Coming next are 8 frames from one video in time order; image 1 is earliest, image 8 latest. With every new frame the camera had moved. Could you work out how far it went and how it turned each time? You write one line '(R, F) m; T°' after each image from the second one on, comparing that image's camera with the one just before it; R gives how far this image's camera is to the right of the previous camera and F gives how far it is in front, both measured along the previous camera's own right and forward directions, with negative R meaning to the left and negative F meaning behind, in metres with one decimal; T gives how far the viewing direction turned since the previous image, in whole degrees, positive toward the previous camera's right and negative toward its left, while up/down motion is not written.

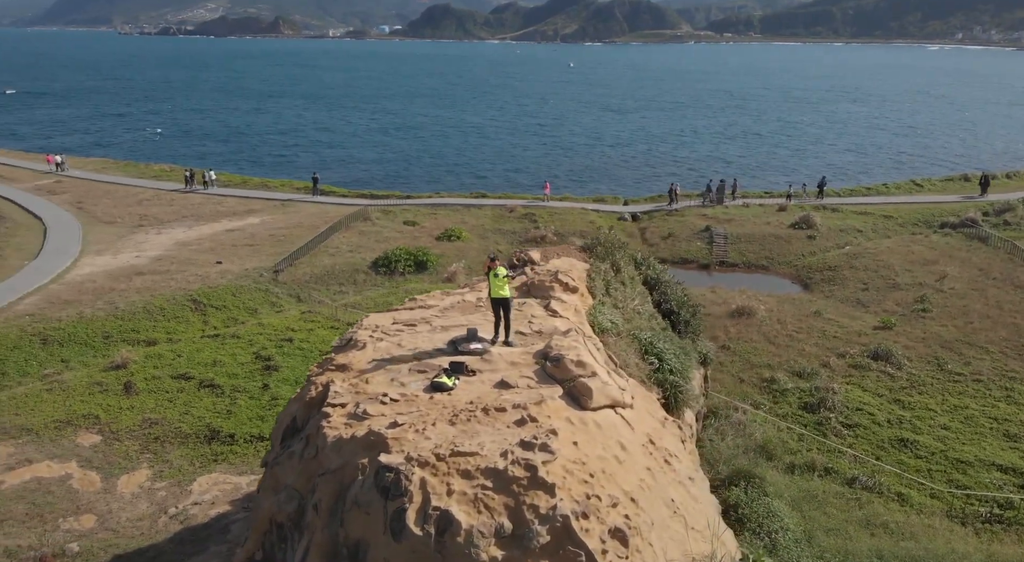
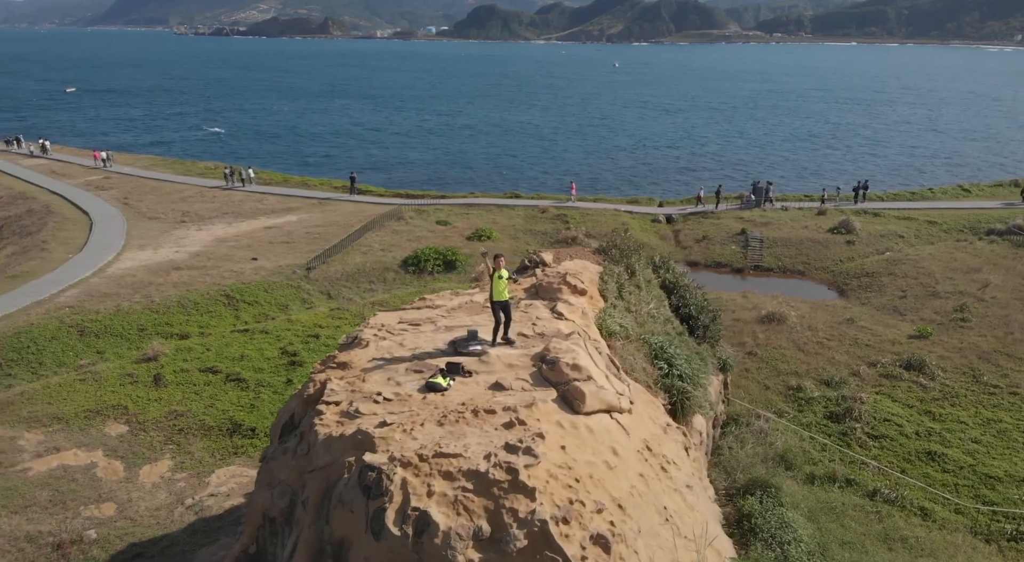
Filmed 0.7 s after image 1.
(+0.8, 0.0) m; -3°
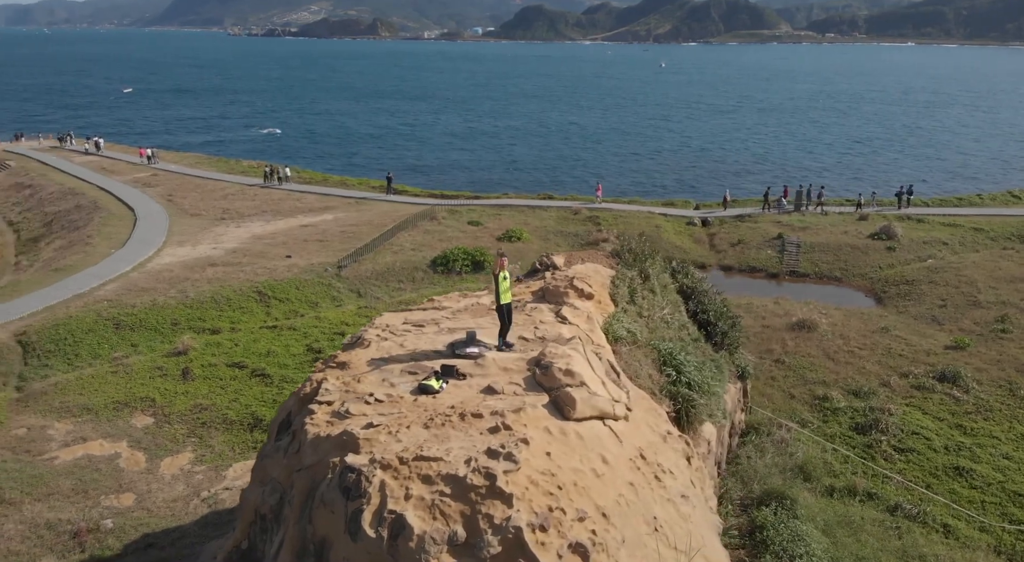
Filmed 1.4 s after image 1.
(+0.8, +0.1) m; -3°
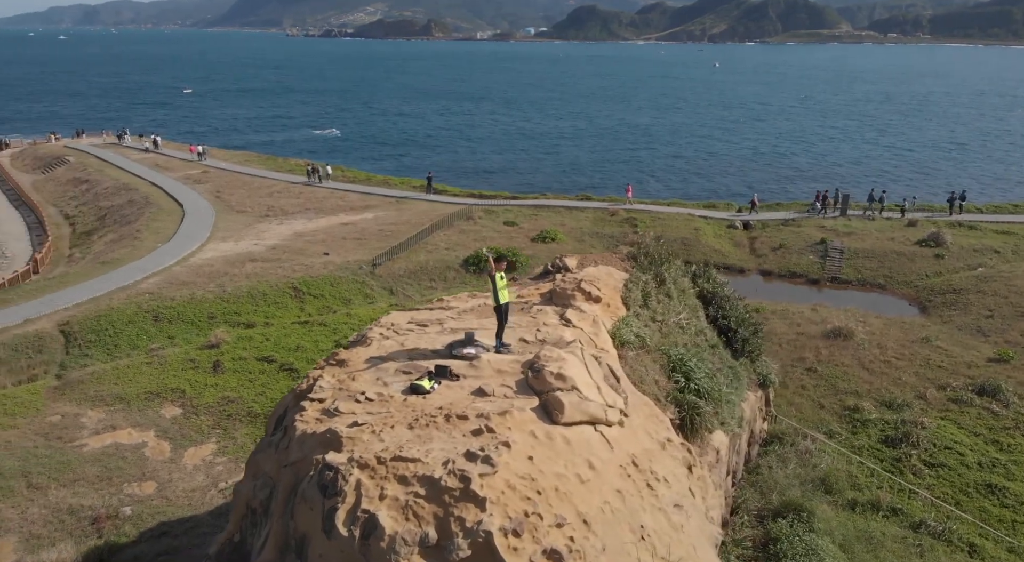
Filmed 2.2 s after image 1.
(+0.9, +0.1) m; -4°
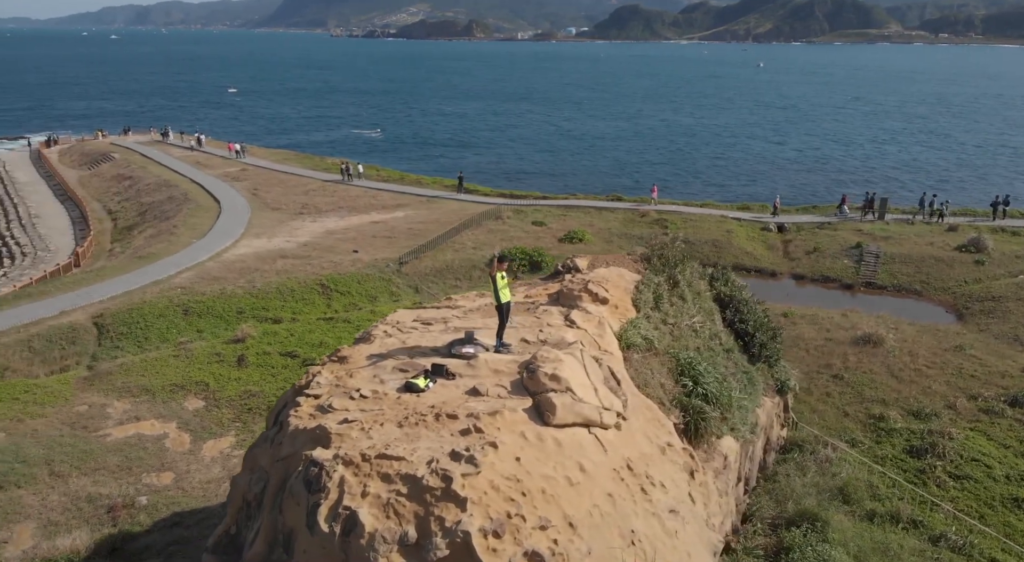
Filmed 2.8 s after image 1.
(+0.7, +0.1) m; -3°
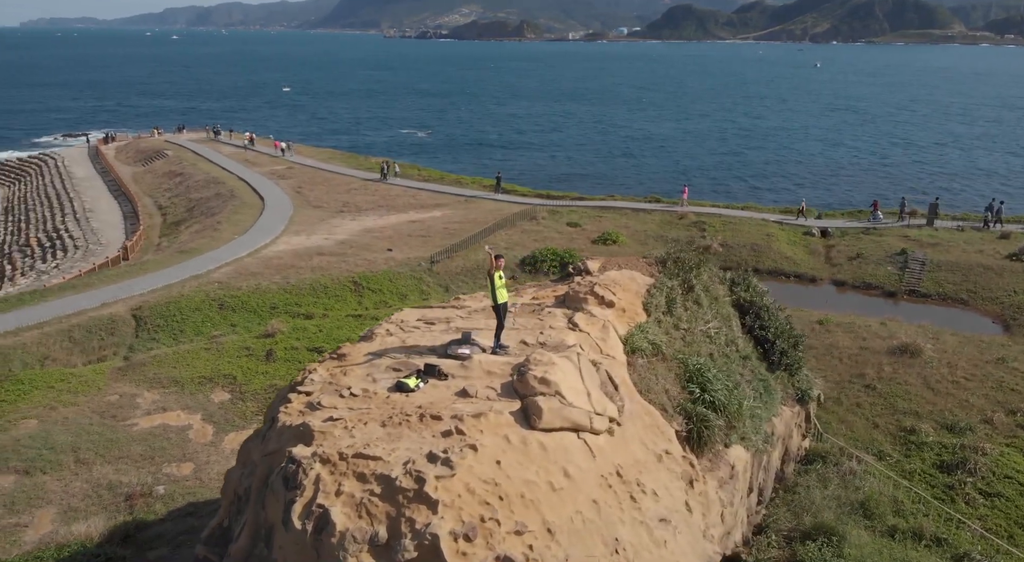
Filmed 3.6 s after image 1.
(+0.9, +0.1) m; -4°
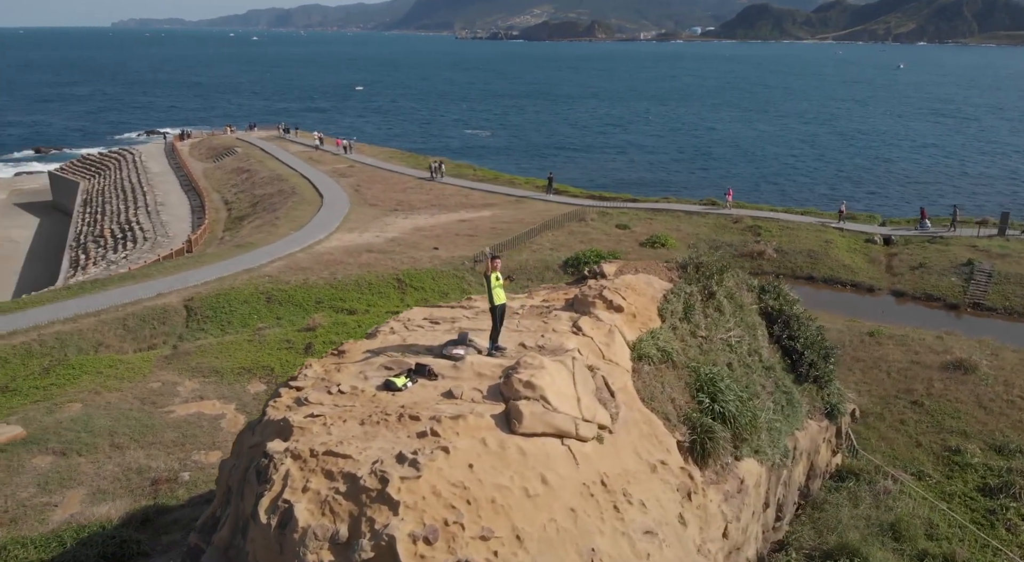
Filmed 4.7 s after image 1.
(+1.2, +0.2) m; -5°
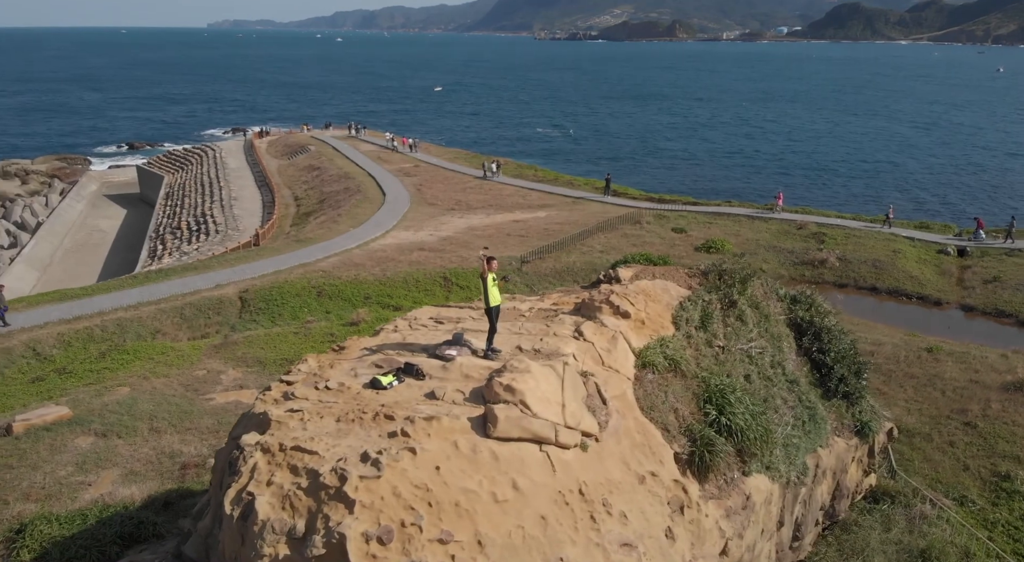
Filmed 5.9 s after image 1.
(+1.4, +0.2) m; -6°
